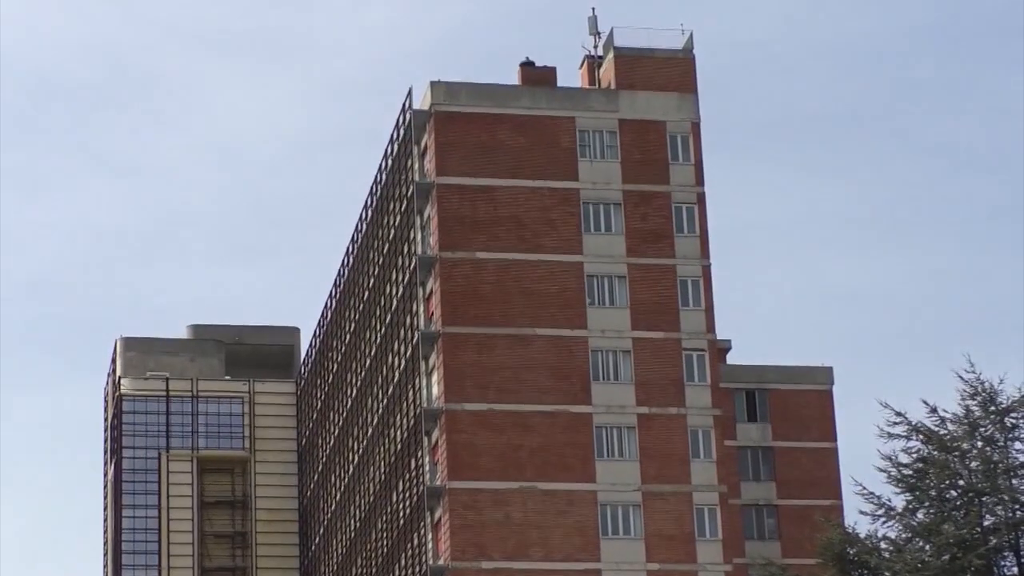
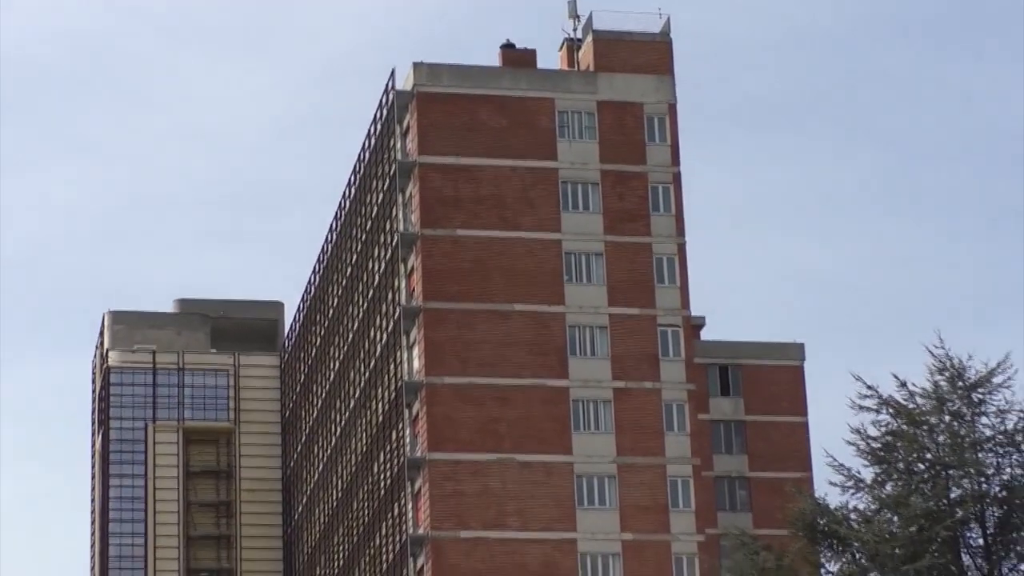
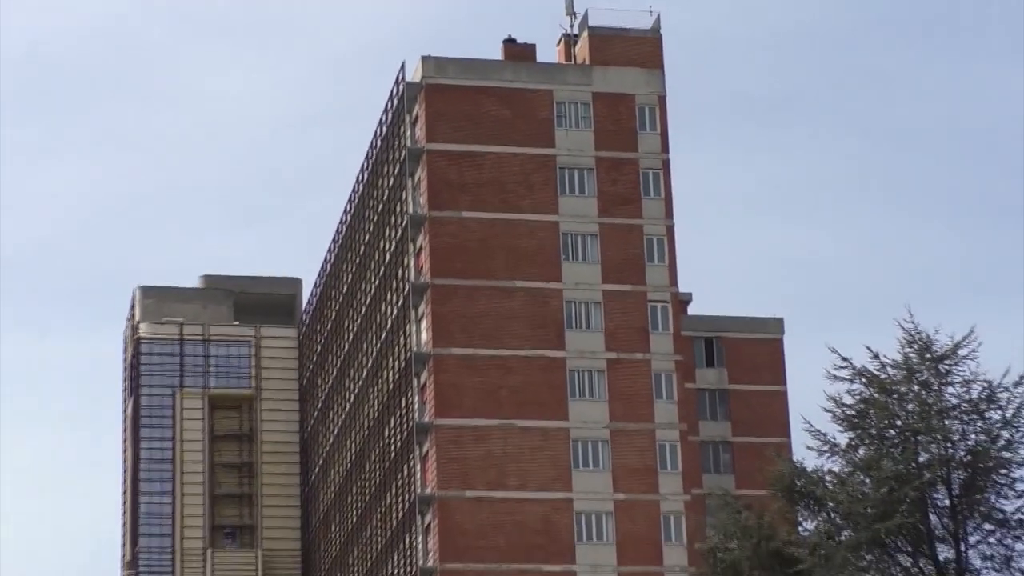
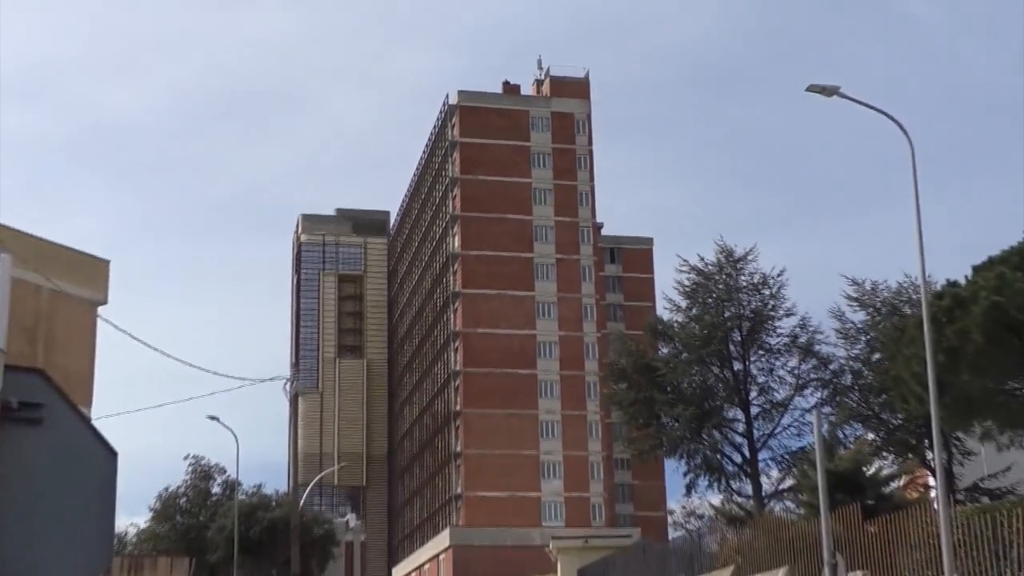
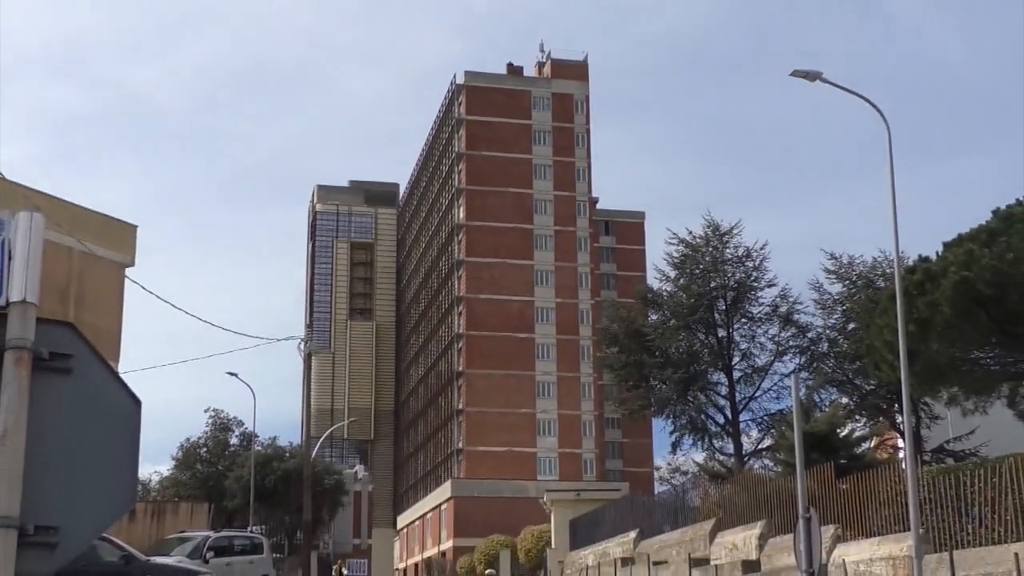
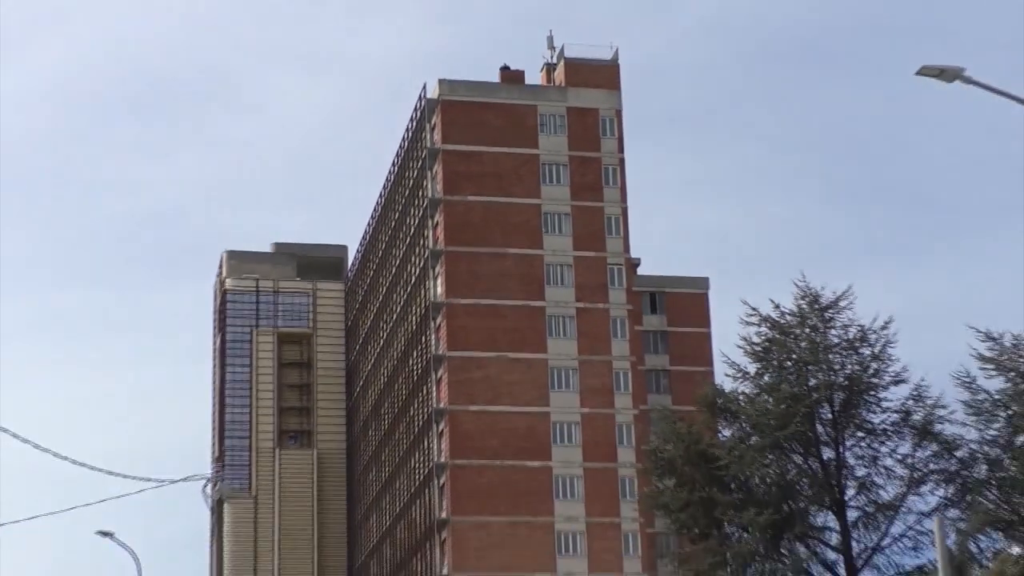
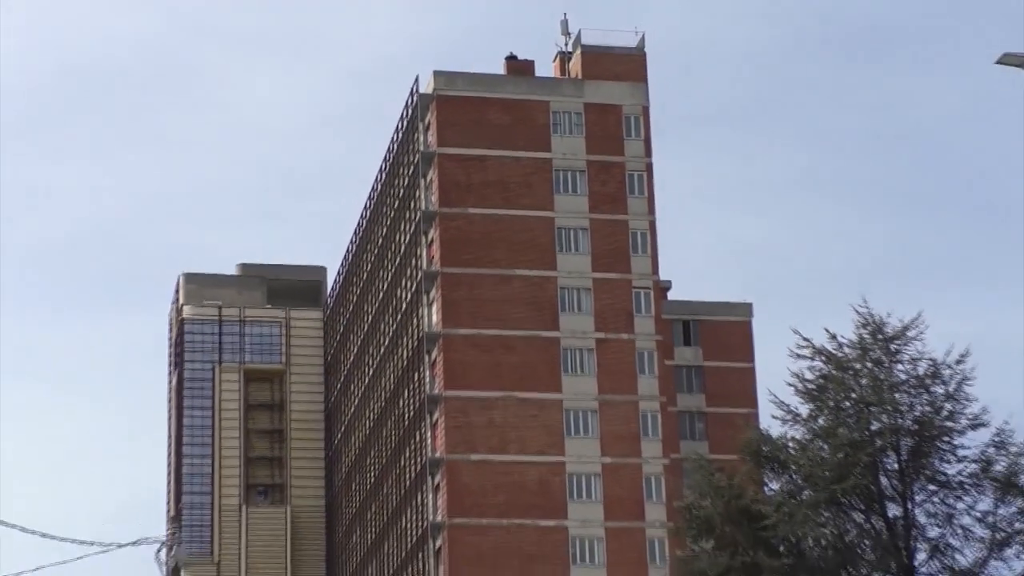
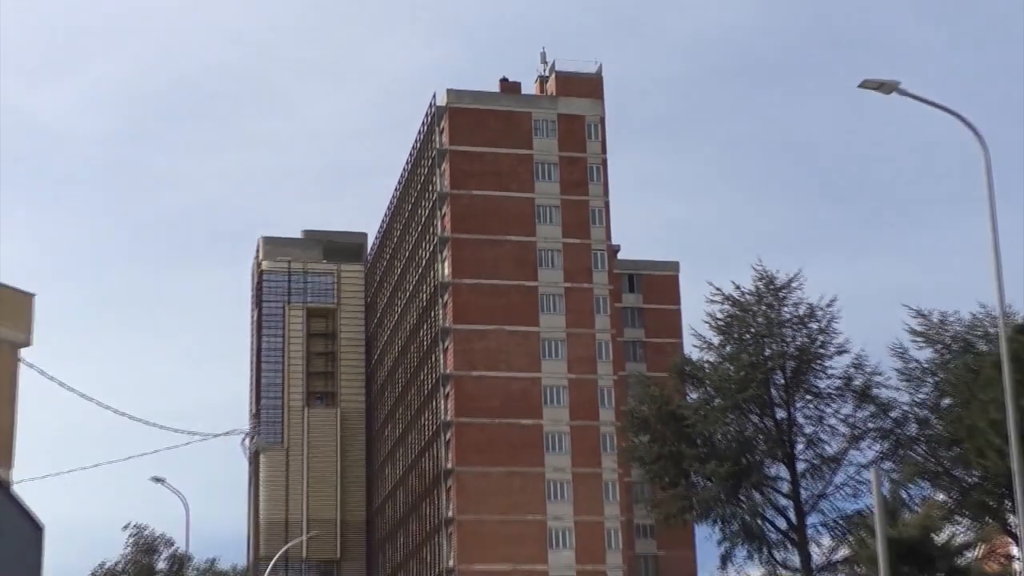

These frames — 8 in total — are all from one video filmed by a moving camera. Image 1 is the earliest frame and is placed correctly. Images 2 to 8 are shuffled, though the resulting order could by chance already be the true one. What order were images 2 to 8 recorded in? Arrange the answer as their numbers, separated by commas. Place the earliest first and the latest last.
2, 3, 7, 6, 8, 4, 5
